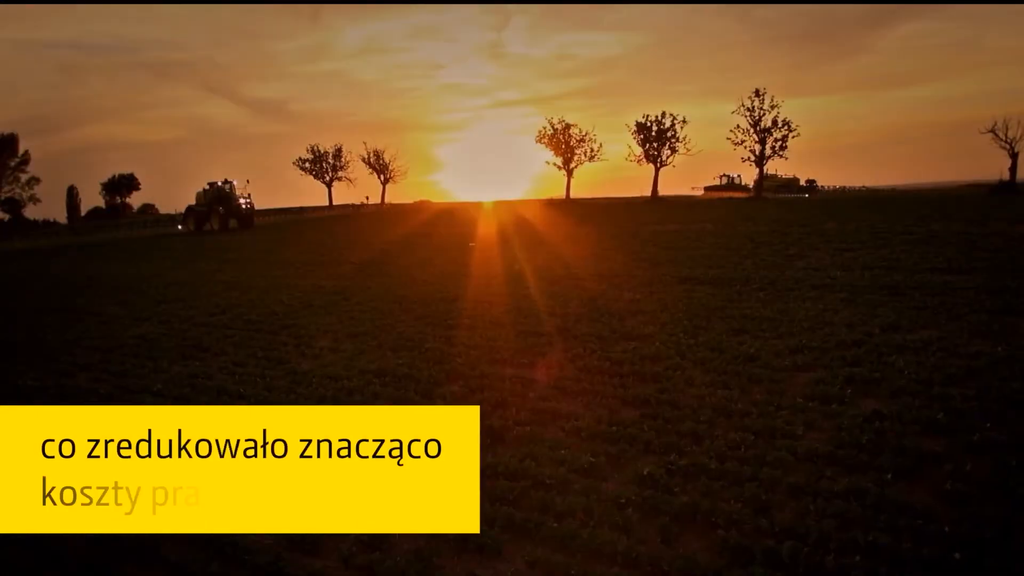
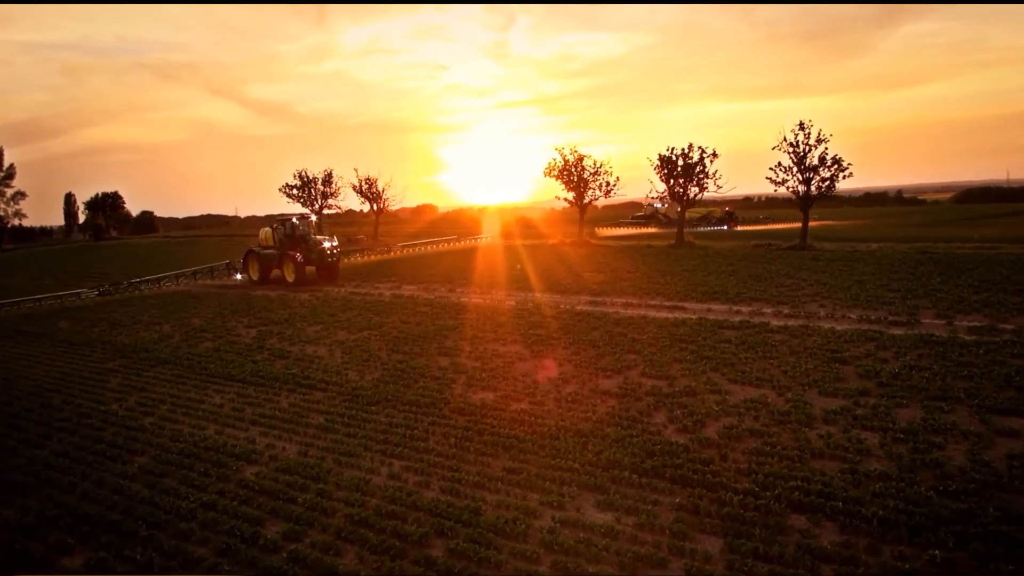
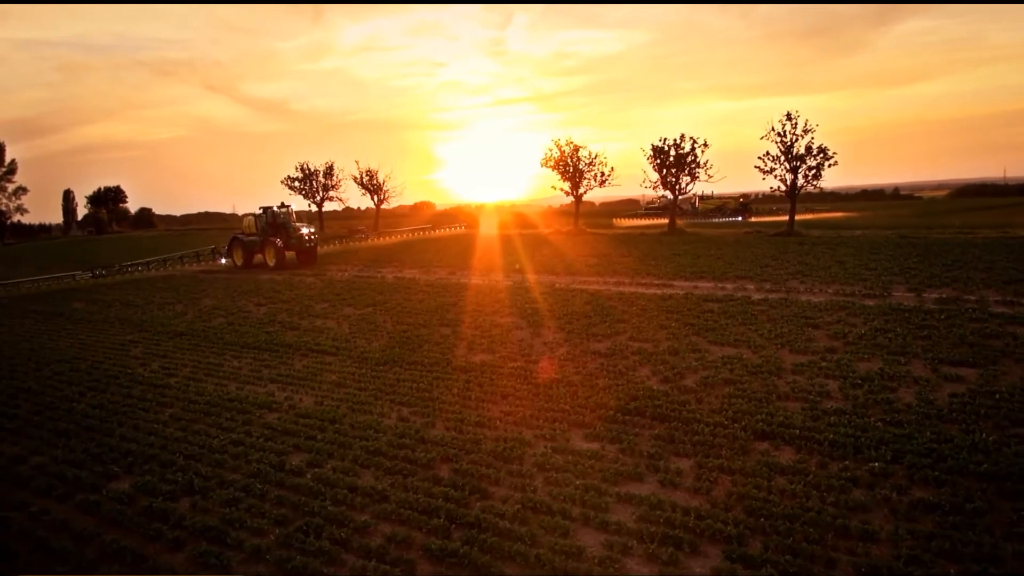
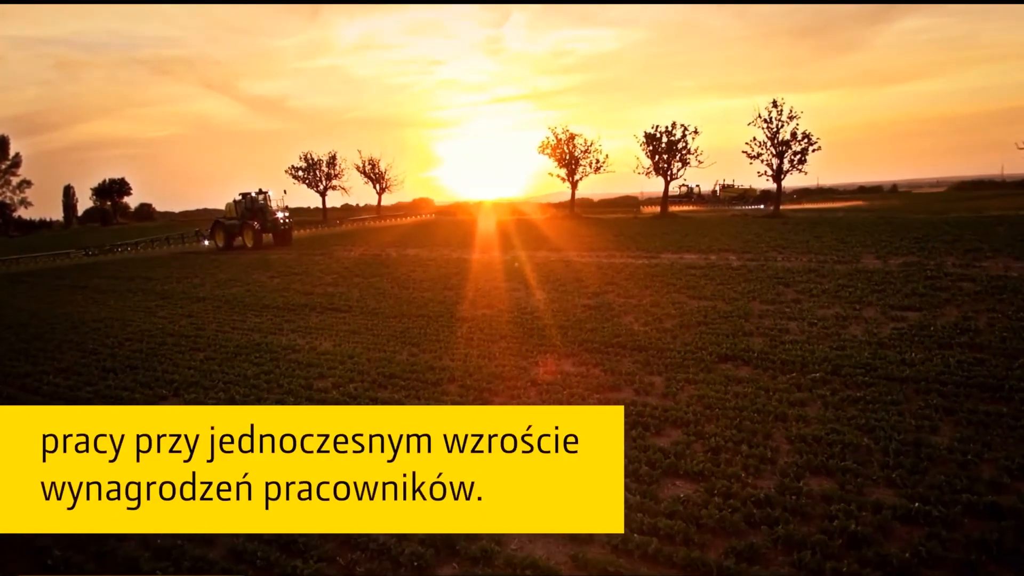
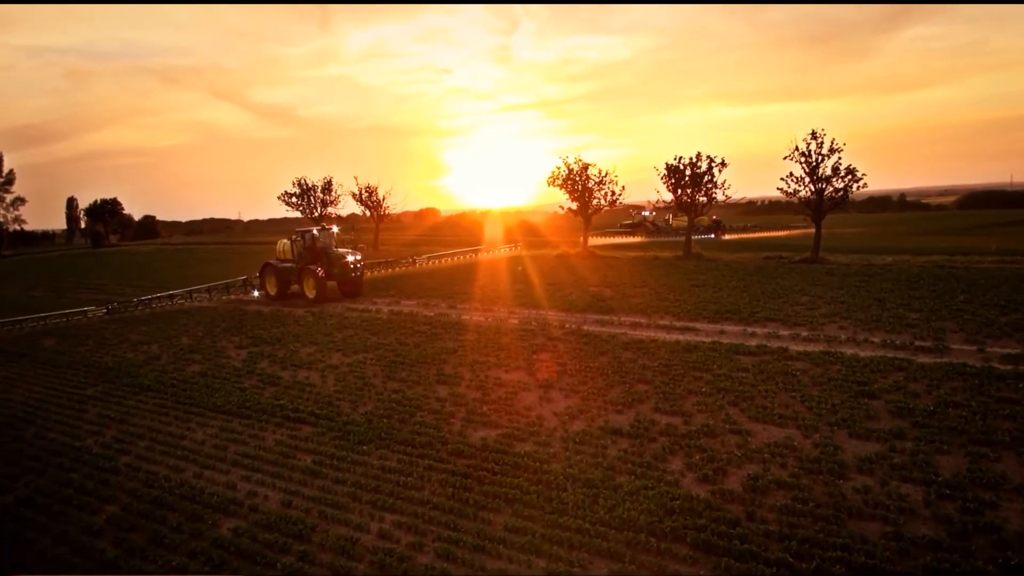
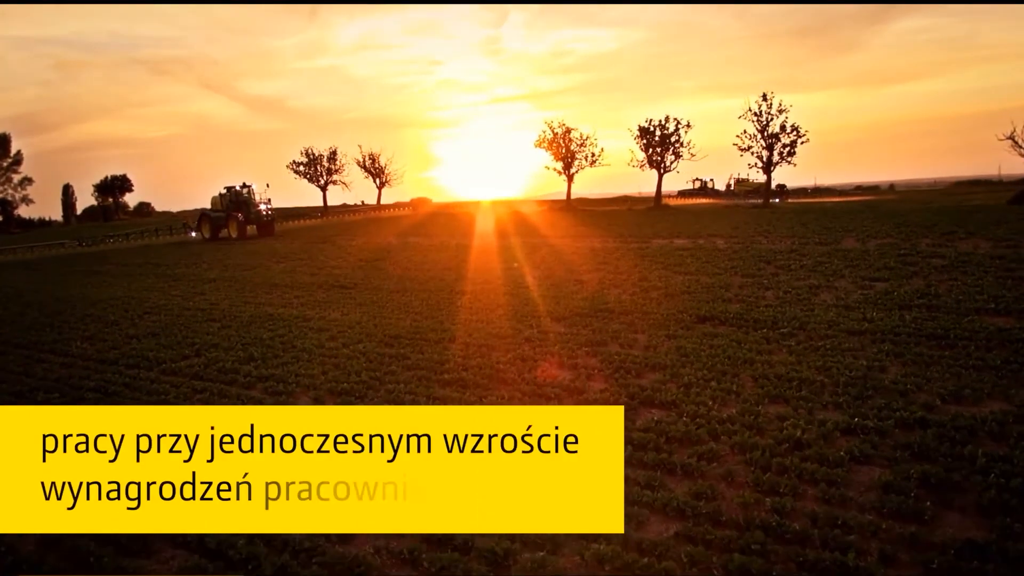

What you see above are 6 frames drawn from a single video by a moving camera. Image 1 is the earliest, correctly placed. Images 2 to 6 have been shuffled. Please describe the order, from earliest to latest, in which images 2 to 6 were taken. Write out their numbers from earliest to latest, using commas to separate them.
6, 4, 3, 2, 5
